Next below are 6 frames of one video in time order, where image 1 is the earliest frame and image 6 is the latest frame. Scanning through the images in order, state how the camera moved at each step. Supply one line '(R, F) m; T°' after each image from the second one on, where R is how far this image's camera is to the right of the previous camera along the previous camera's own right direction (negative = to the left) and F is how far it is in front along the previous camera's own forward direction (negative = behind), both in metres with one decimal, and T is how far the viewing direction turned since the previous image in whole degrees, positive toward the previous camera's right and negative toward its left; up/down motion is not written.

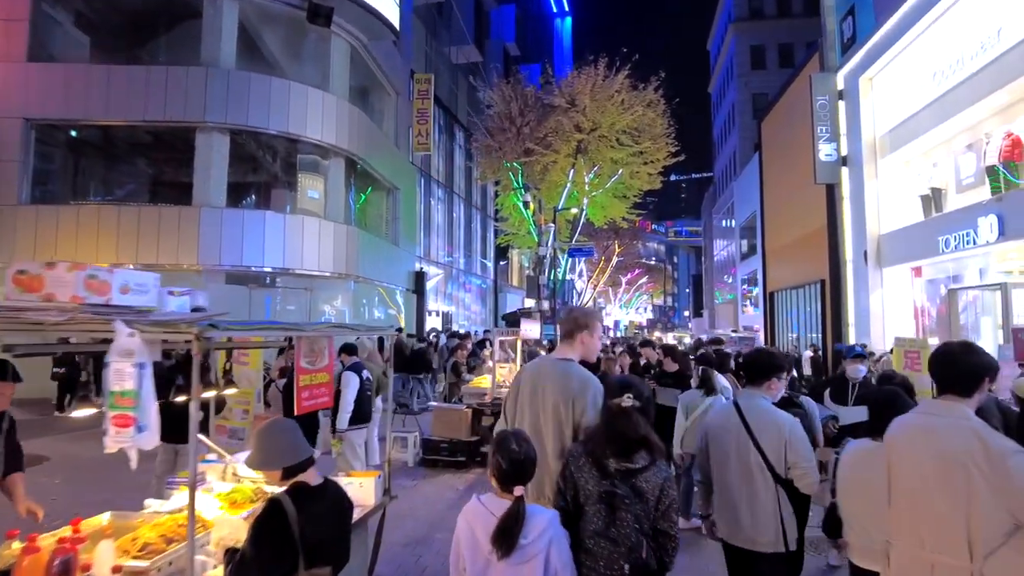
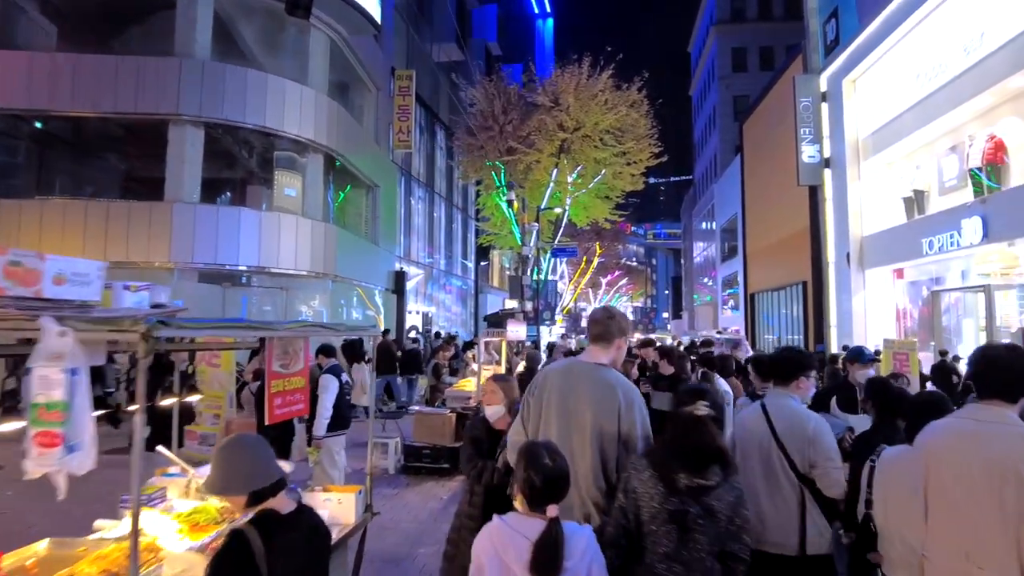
(-0.1, +0.3) m; +2°
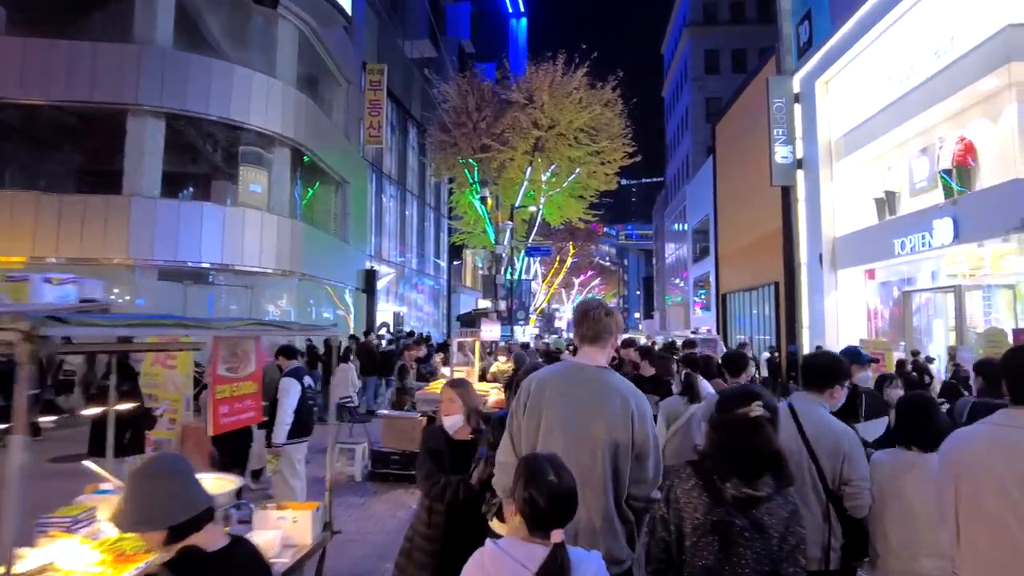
(0.0, +0.3) m; +2°
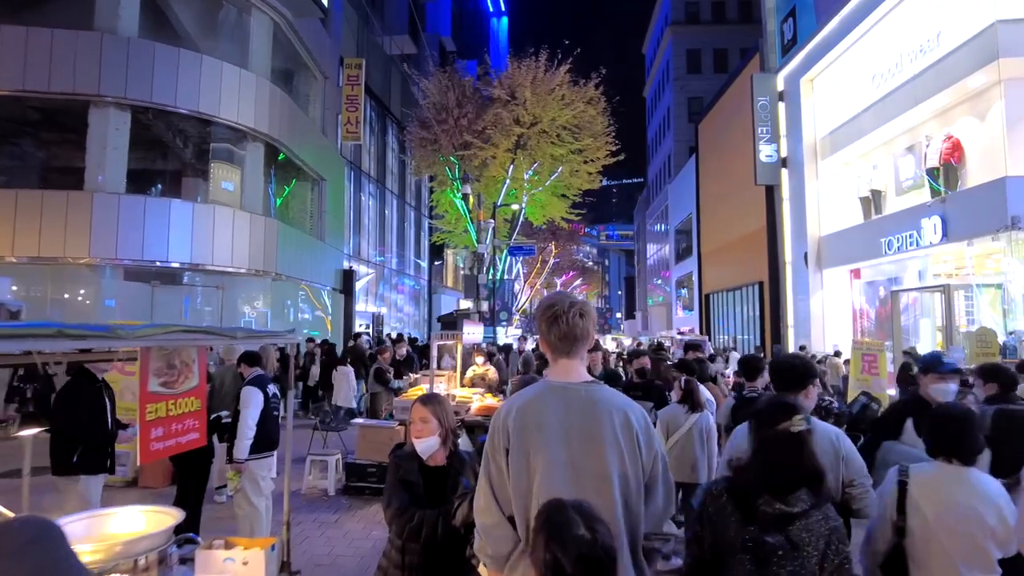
(0.0, +0.4) m; +2°
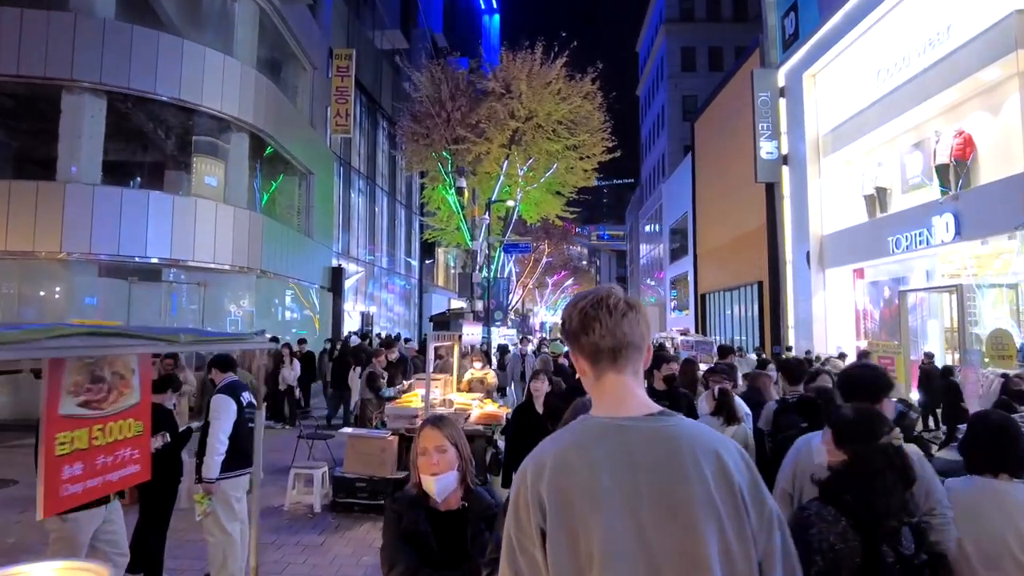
(-0.1, +0.6) m; +1°
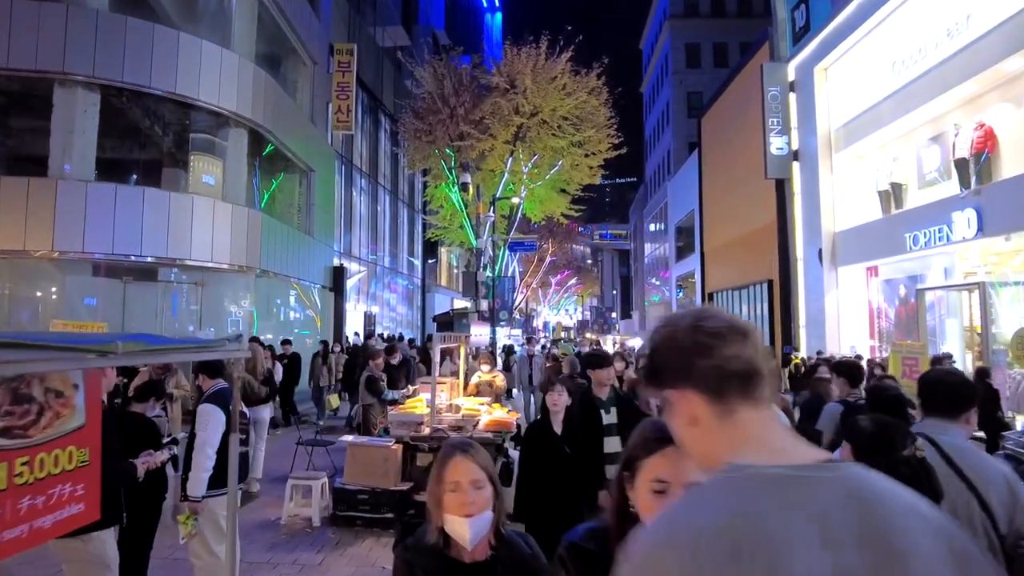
(-0.1, +0.4) m; 0°
